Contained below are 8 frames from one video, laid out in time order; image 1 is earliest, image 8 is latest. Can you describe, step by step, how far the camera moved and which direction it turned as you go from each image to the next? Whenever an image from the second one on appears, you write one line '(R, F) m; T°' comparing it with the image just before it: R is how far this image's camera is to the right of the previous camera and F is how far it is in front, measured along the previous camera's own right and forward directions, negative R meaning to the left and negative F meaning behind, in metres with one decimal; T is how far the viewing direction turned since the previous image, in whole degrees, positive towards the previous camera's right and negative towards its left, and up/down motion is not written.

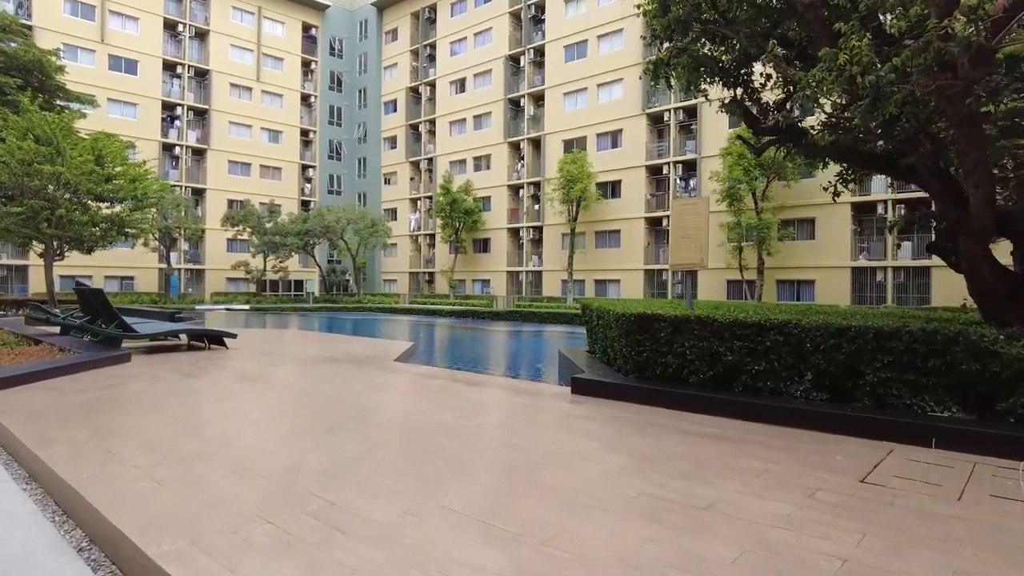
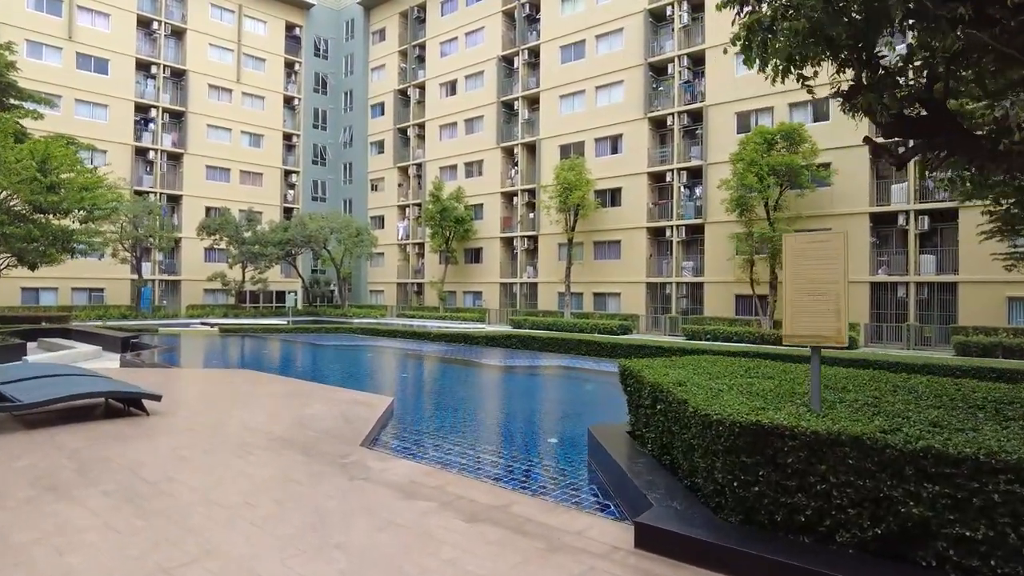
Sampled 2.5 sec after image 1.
(-0.2, +1.9) m; +1°
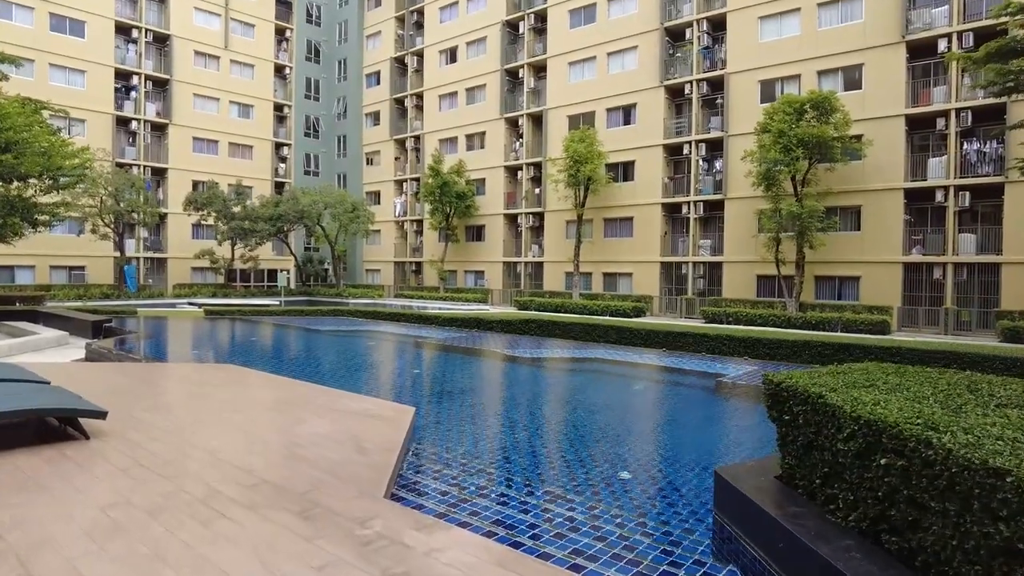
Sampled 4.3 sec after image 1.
(-0.6, +1.7) m; +1°
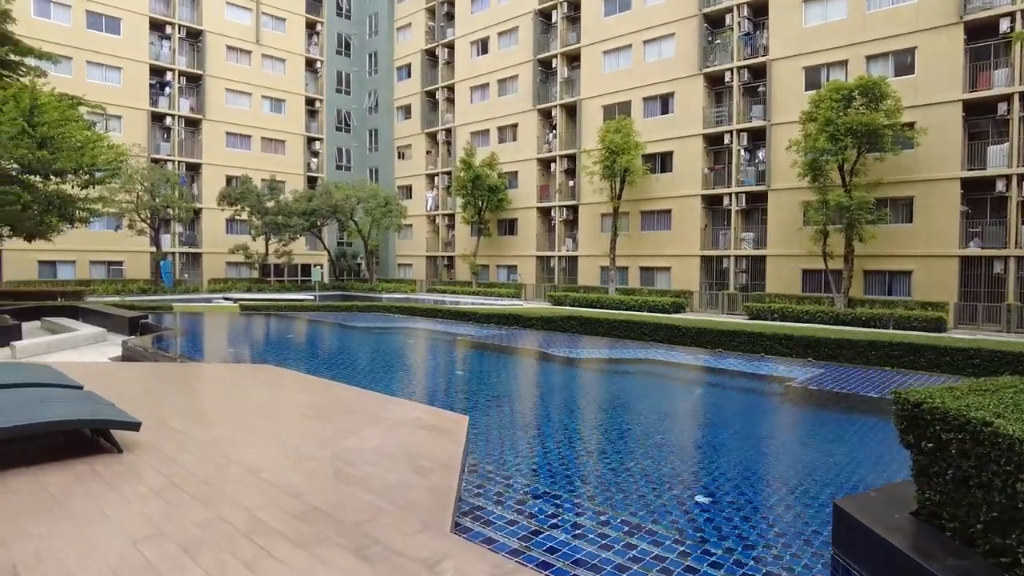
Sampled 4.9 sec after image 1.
(-0.3, +0.5) m; -3°
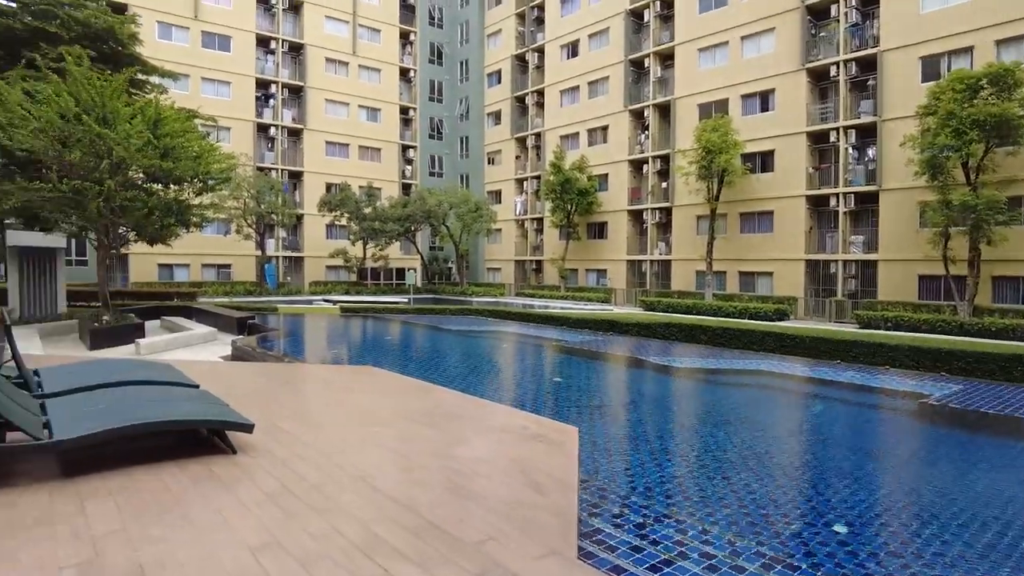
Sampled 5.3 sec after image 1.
(-0.2, +0.3) m; -8°
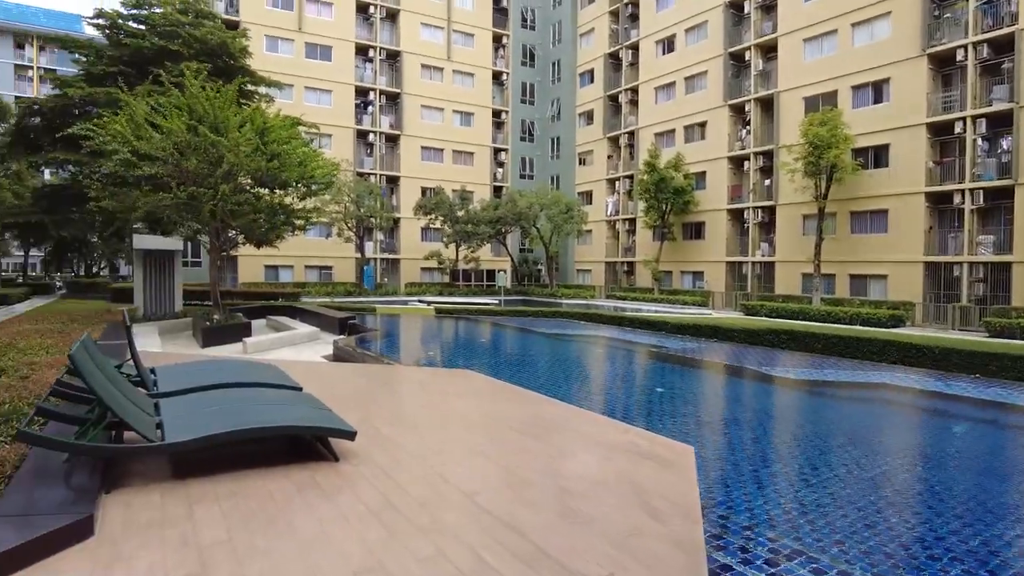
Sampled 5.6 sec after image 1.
(-0.1, +0.3) m; -9°
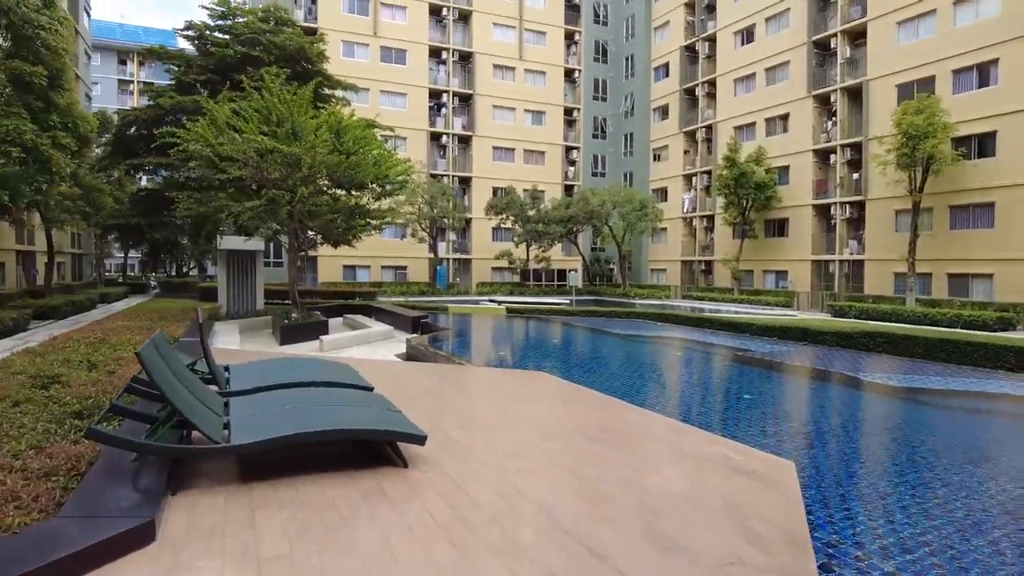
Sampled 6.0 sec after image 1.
(0.0, +0.3) m; -7°
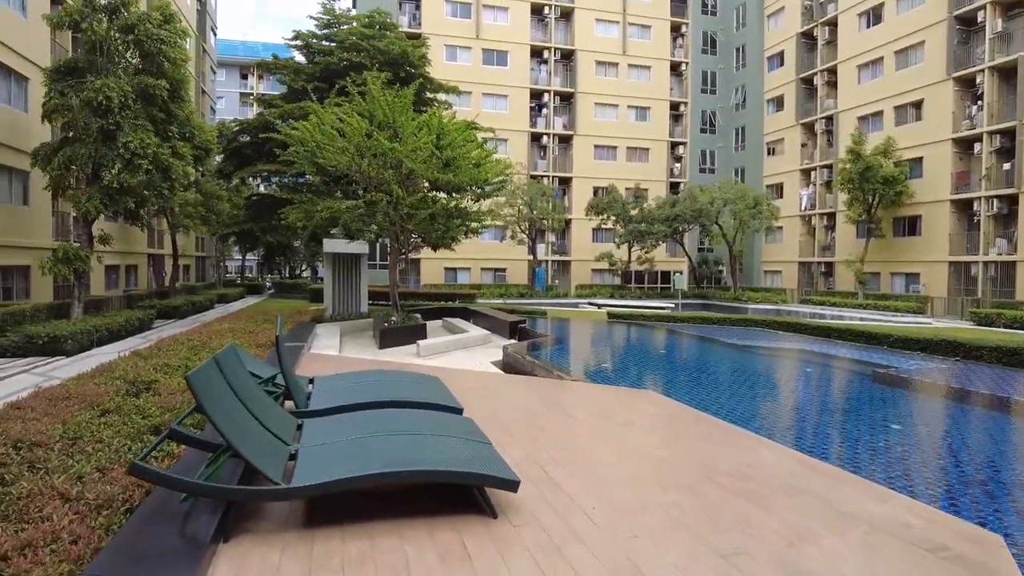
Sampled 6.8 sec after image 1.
(0.0, +0.6) m; -10°
